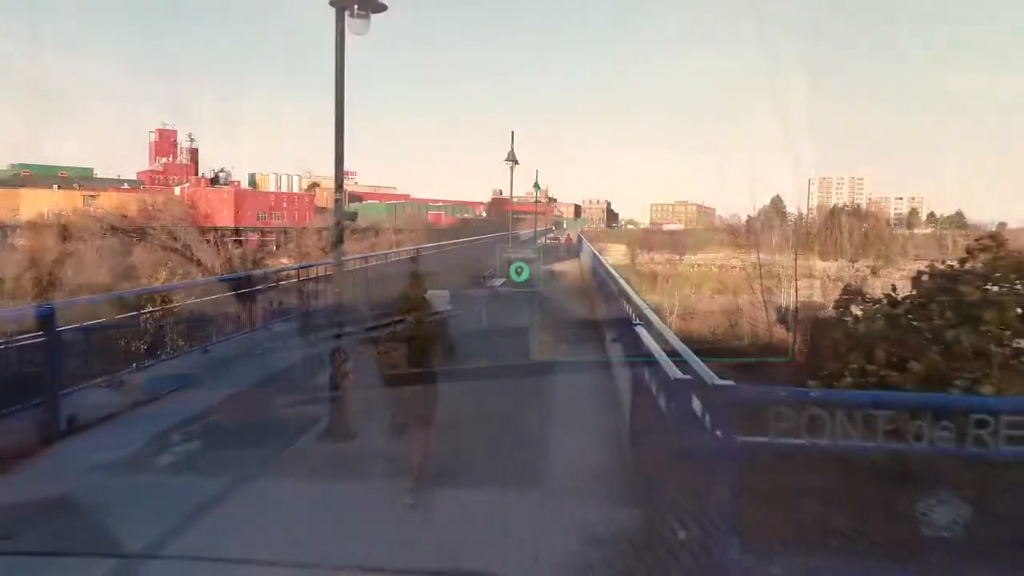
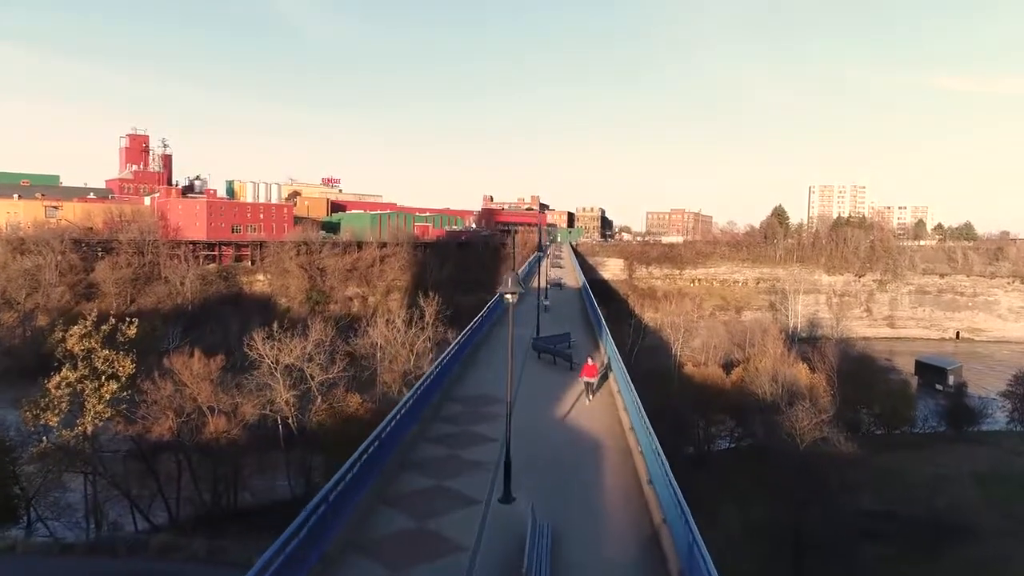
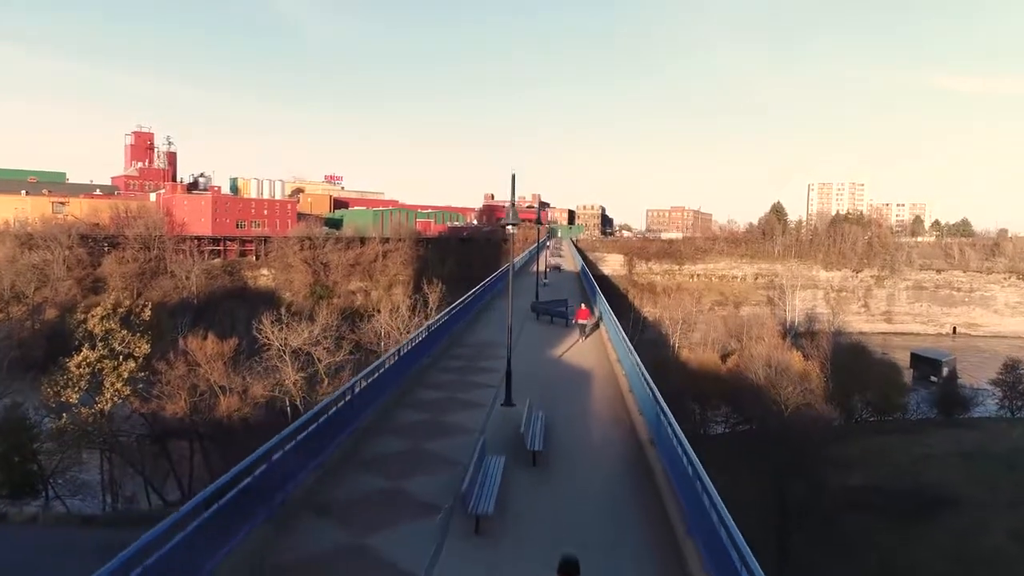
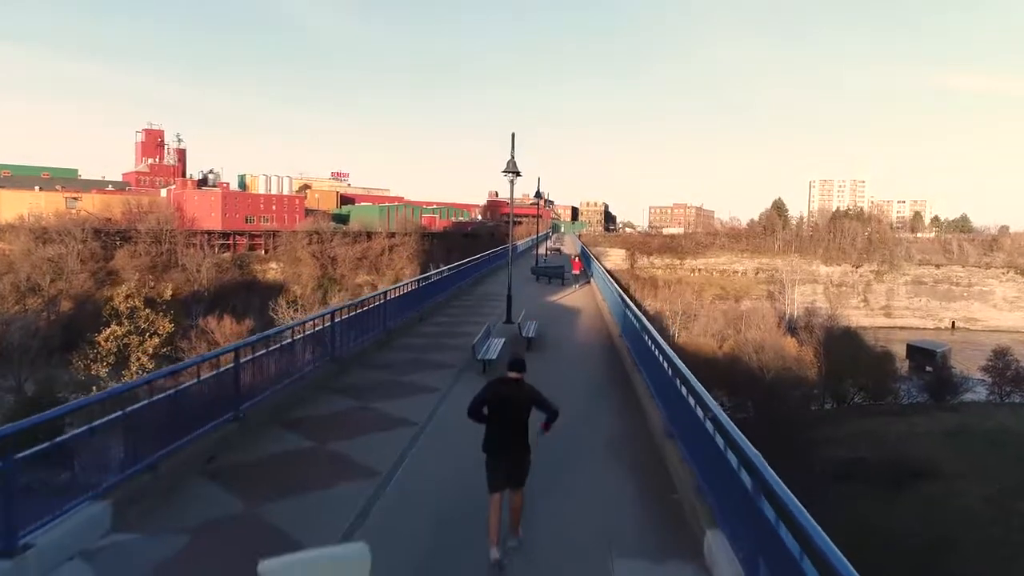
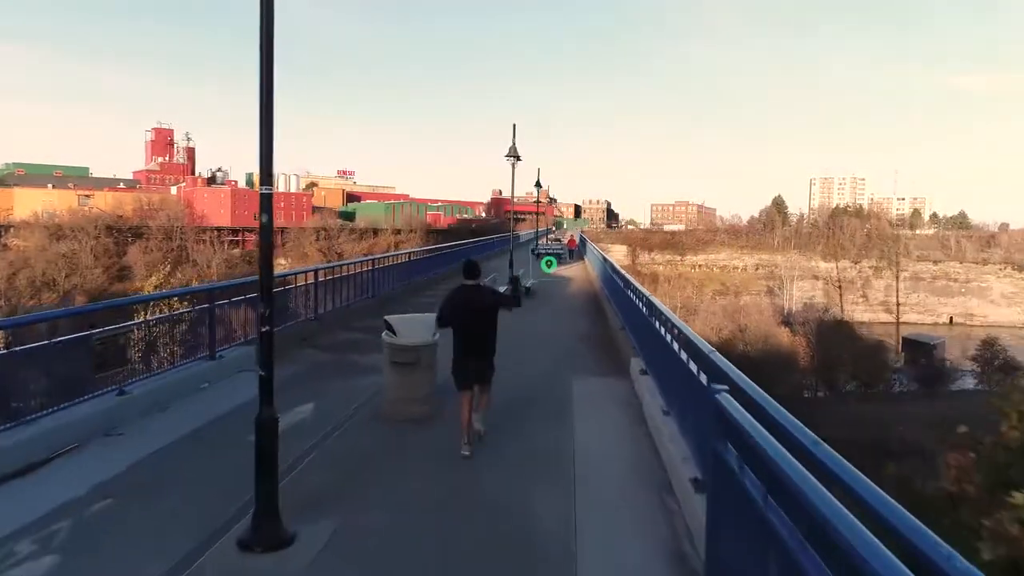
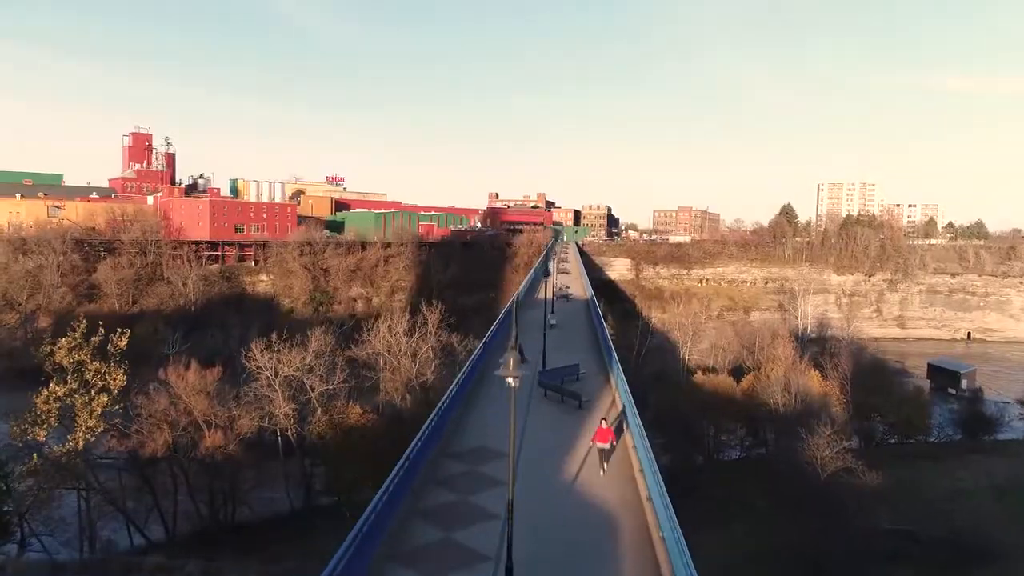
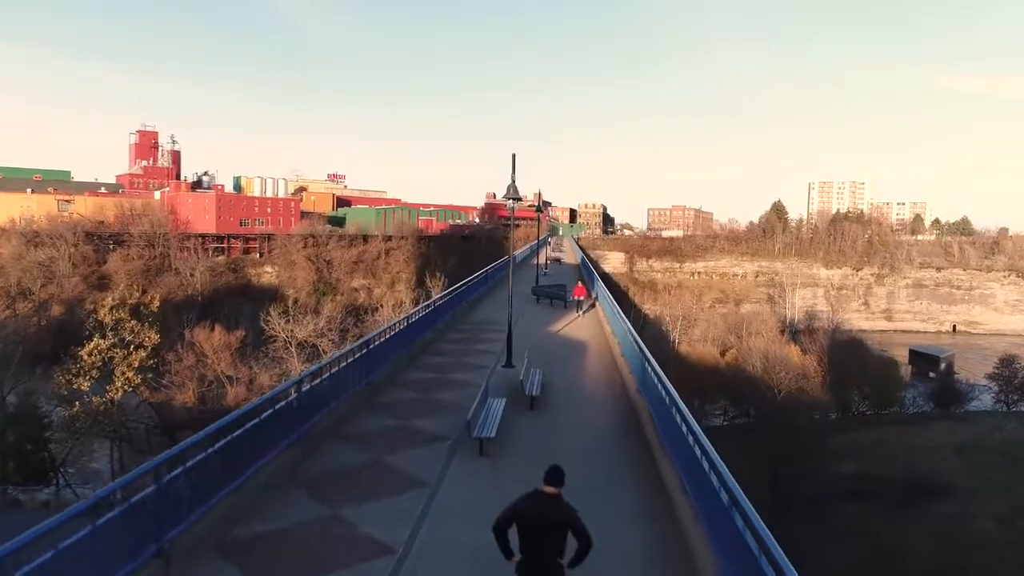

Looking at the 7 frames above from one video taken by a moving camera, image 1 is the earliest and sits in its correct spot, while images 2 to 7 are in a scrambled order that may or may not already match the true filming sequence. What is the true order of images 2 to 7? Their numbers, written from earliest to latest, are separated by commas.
5, 4, 7, 3, 2, 6
